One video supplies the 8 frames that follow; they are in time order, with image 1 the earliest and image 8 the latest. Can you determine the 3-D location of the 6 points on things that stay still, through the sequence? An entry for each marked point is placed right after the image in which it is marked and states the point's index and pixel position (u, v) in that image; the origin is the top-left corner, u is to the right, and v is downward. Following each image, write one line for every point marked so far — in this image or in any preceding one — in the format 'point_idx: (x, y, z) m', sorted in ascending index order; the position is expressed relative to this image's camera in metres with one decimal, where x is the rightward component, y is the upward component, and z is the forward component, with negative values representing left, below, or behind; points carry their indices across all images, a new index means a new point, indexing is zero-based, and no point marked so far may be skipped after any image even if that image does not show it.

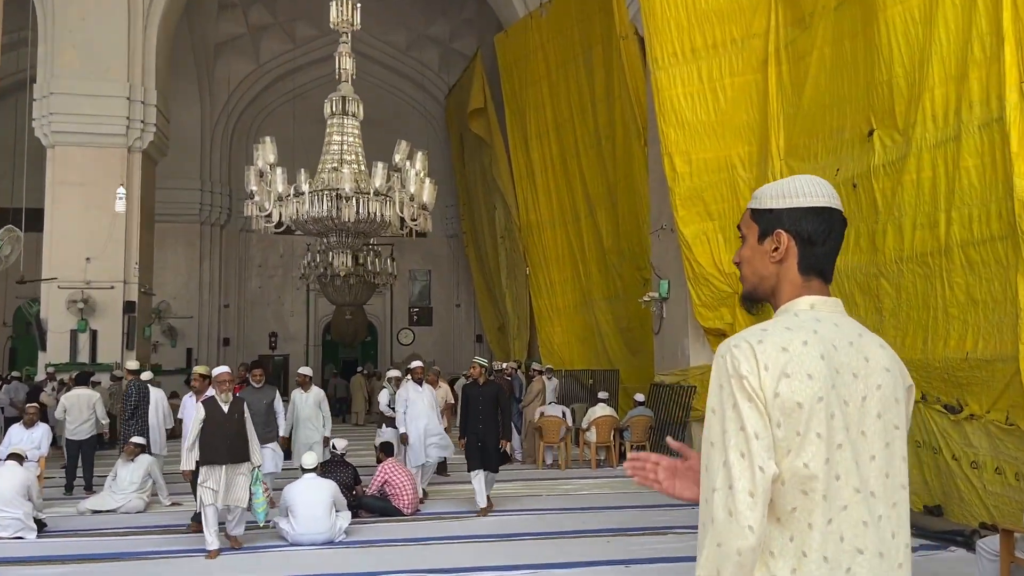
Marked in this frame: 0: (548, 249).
0: (+0.5, +0.5, +11.6) m
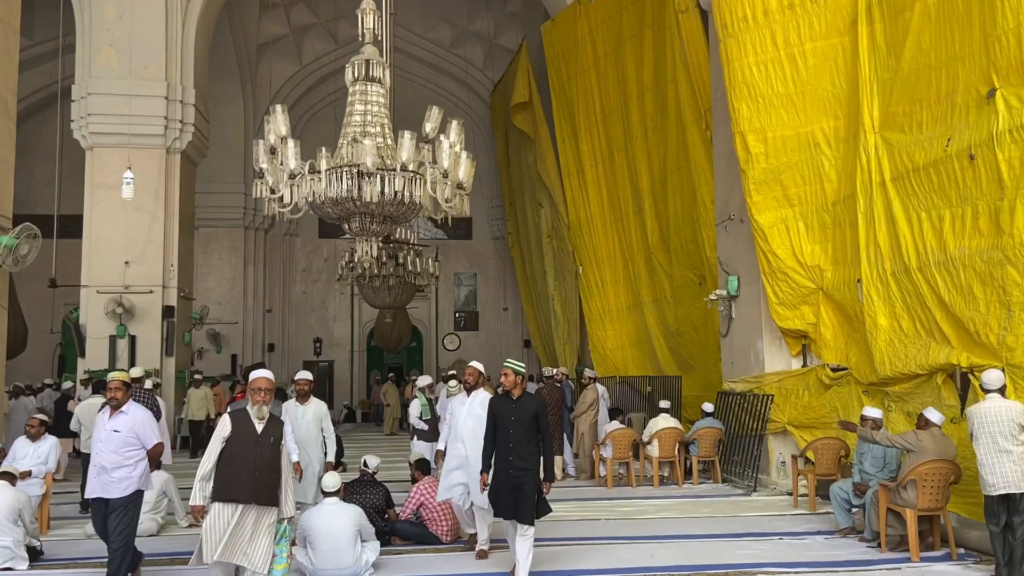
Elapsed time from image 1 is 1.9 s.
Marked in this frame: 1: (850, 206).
0: (+1.2, +0.5, +10.9) m
1: (+2.3, +0.6, +5.7) m
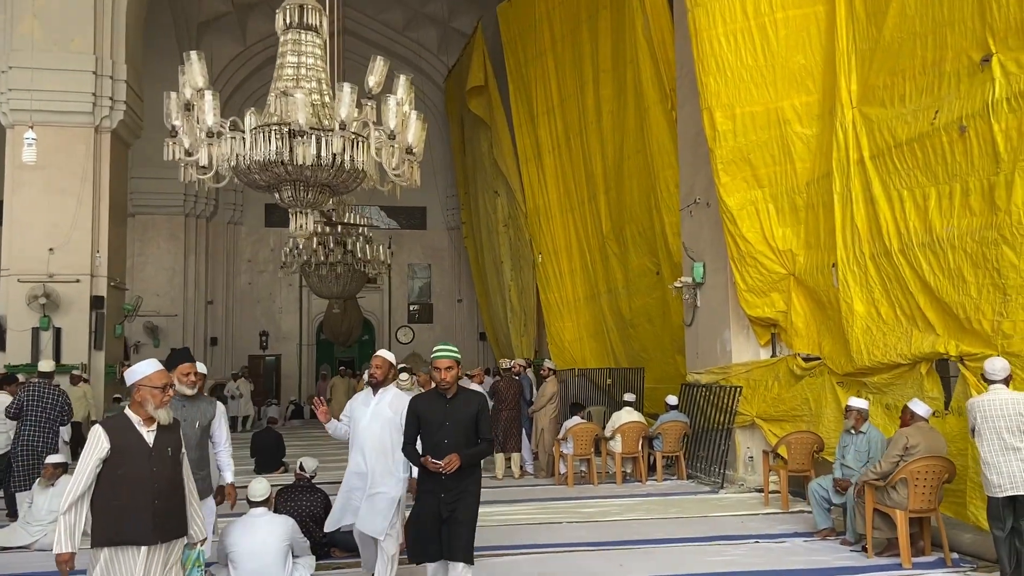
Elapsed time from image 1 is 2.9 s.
0: (+0.6, +0.6, +10.5) m
1: (+2.0, +0.7, +5.3) m
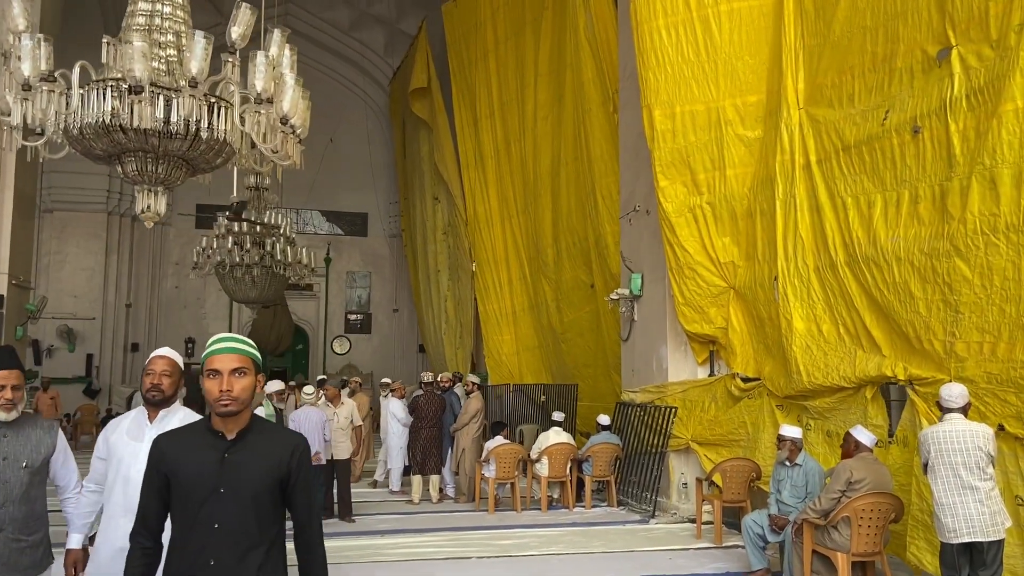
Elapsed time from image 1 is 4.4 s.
0: (-0.2, +0.5, +10.0) m
1: (+1.5, +0.6, +4.9) m
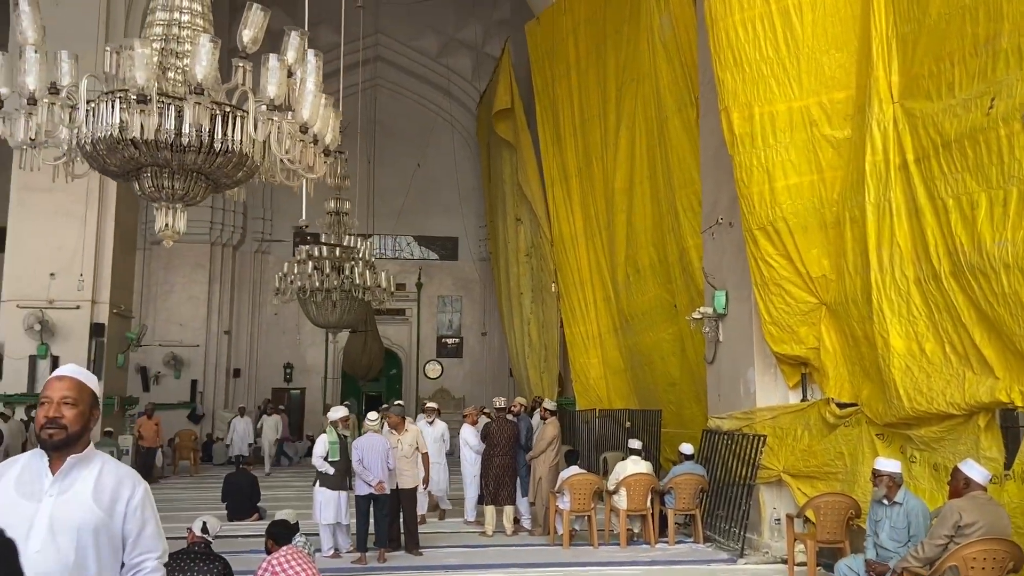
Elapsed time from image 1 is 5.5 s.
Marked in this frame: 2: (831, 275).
0: (+0.8, +0.3, +9.7) m
1: (+1.9, +0.5, +4.5) m
2: (+1.8, +0.1, +4.7) m
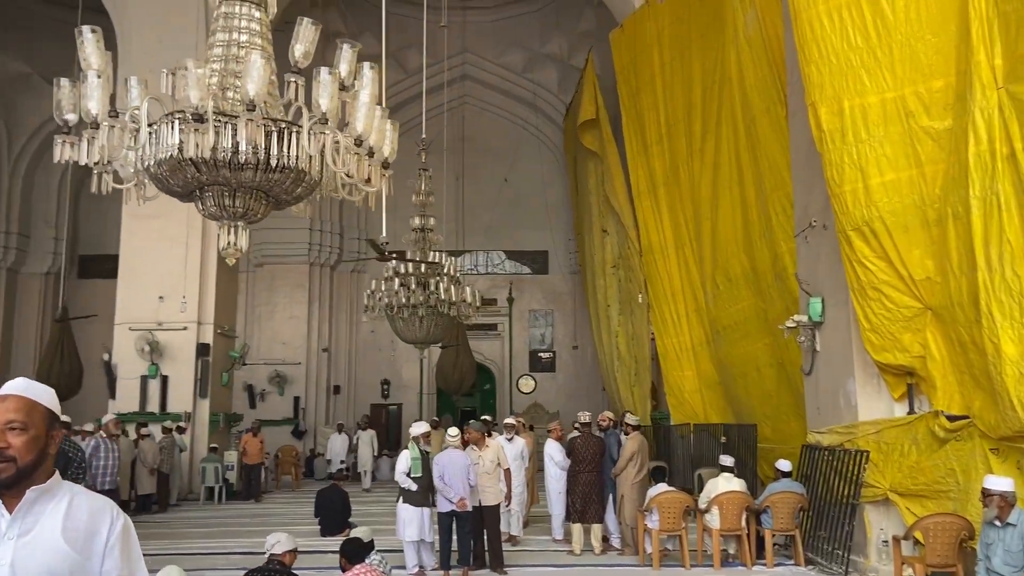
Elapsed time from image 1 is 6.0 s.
0: (+1.8, +0.1, +9.4) m
1: (+2.3, +0.5, +4.1) m
2: (+2.3, +0.1, +4.4) m
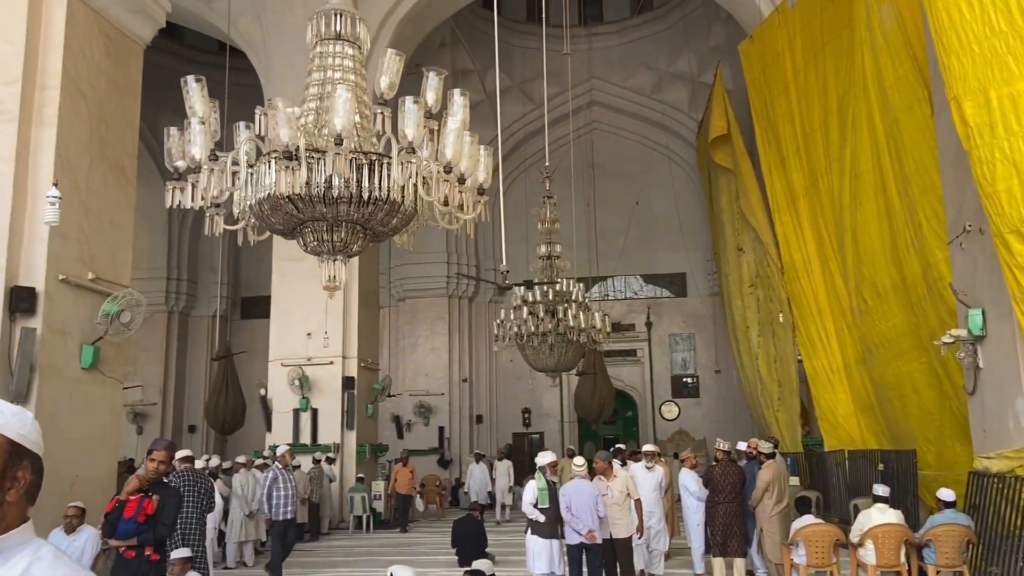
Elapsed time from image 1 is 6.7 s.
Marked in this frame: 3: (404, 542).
0: (+3.3, -0.1, +8.9) m
1: (+2.8, +0.5, +3.6) m
2: (+2.8, 0.0, +3.8) m
3: (-1.2, -2.8, +9.0) m
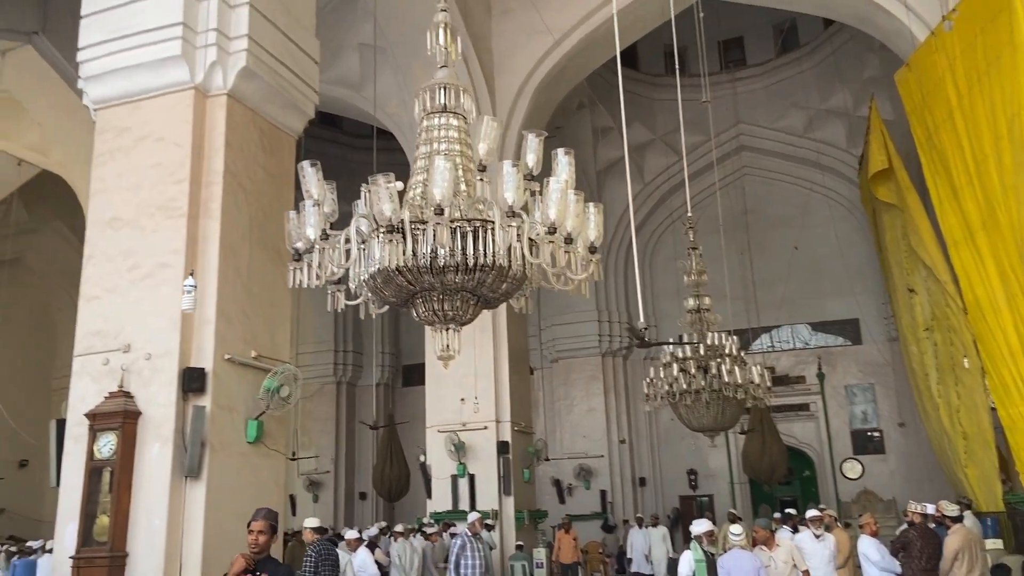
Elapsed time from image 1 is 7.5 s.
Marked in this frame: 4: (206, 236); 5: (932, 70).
0: (+4.8, -0.4, +8.0) m
1: (+3.2, +0.4, +2.9) m
2: (+3.4, 0.0, +3.1) m
3: (+0.6, -3.5, +8.7) m
4: (-2.2, +0.4, +5.8) m
5: (+4.6, +2.4, +9.1) m
